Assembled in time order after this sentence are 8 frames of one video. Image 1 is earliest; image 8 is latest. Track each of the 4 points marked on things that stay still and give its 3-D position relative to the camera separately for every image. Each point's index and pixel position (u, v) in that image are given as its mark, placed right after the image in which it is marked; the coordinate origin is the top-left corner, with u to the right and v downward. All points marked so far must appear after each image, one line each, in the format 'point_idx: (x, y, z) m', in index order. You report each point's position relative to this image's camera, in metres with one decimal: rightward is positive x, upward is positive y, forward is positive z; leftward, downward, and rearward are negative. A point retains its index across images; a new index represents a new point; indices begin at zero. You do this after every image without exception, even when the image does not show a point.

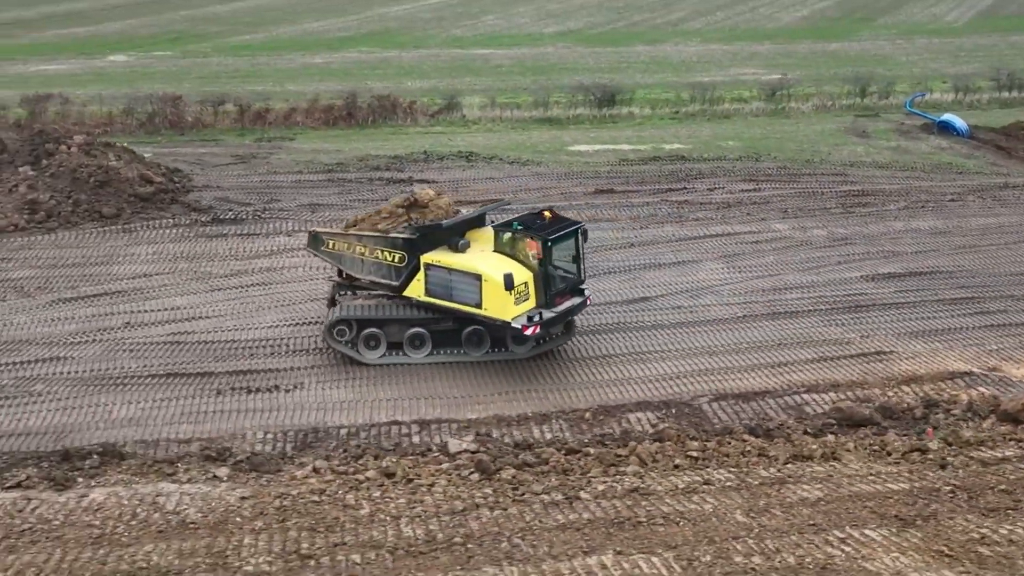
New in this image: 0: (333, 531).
0: (-1.5, -2.1, +7.9) m
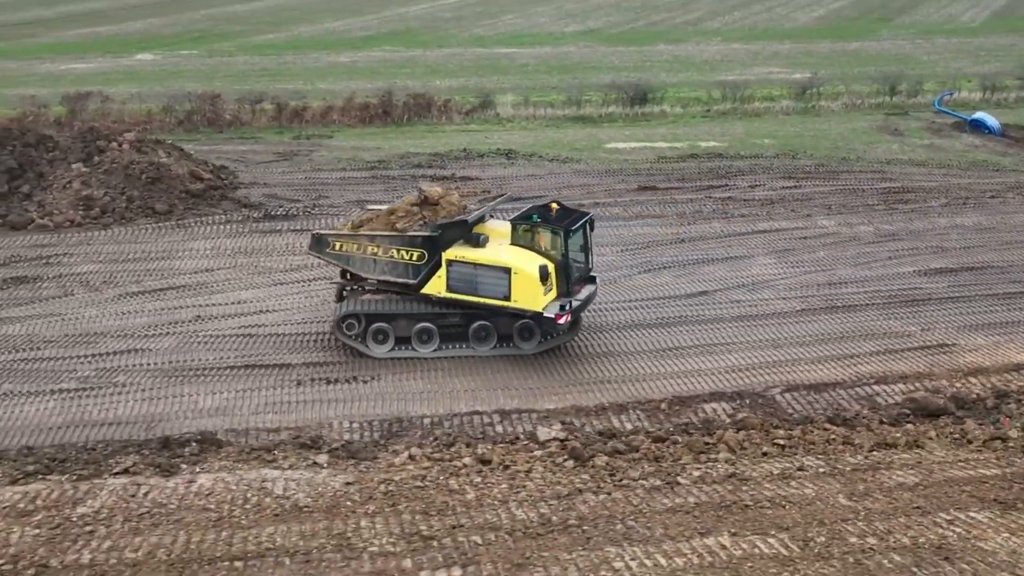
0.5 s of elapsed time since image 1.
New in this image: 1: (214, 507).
0: (-0.6, -2.0, +8.1) m
1: (-2.7, -2.0, +8.5) m
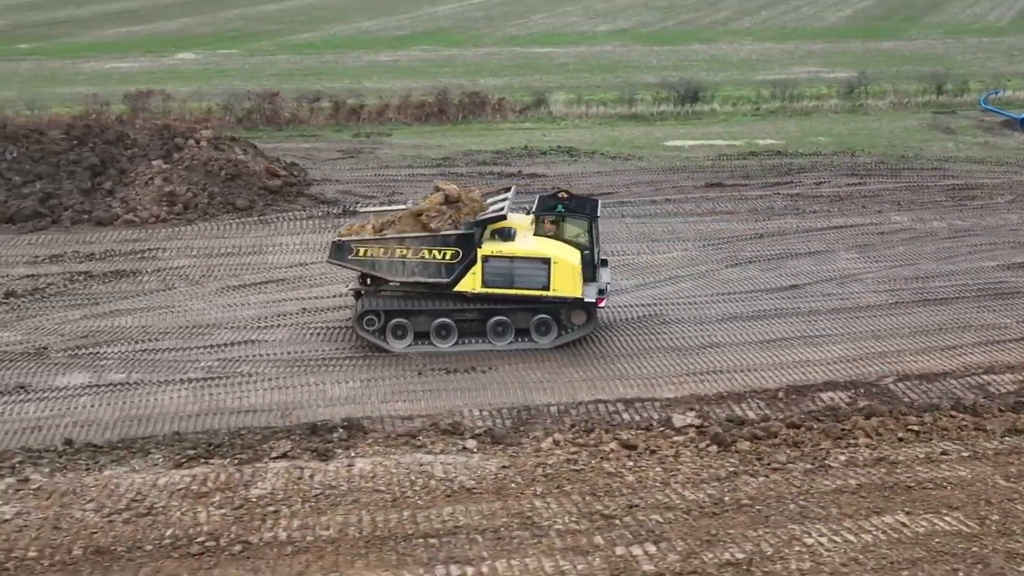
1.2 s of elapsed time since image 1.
0: (+0.9, -1.9, +8.4) m
1: (-1.2, -1.9, +8.7) m
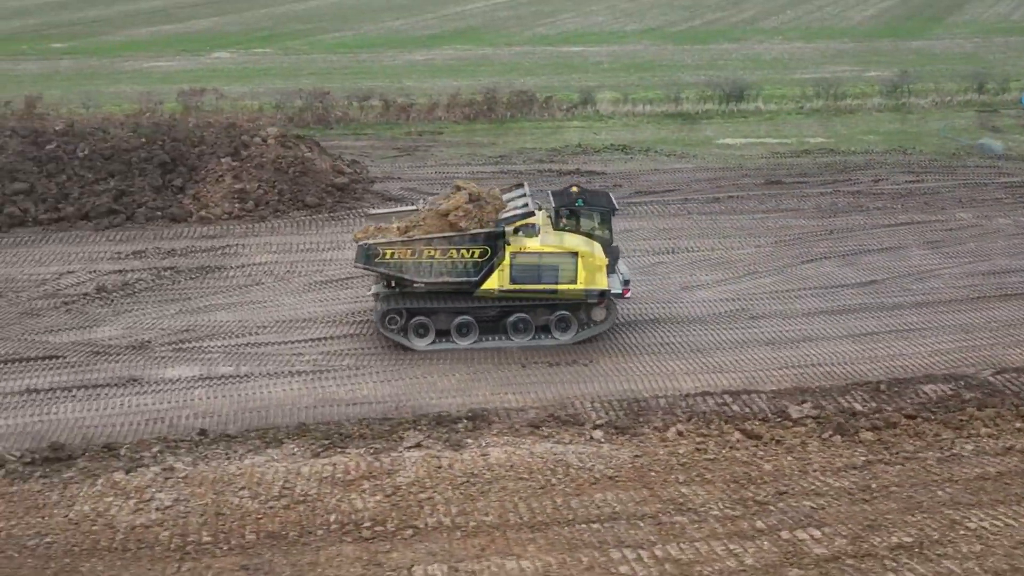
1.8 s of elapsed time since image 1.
0: (+2.3, -1.8, +8.6) m
1: (+0.2, -1.8, +8.9) m
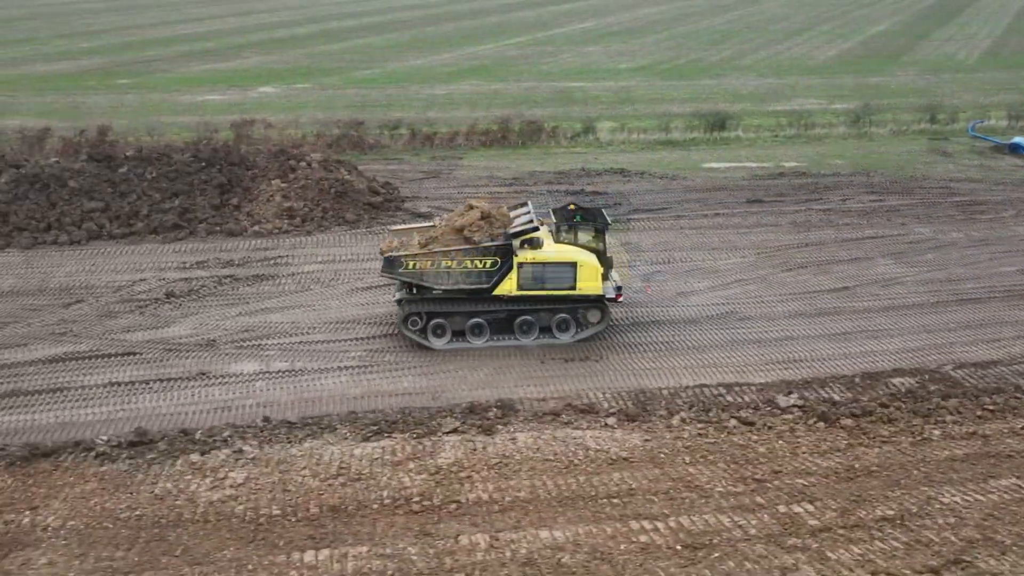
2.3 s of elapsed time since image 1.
0: (+2.5, -1.8, +9.6) m
1: (+0.4, -1.8, +9.9) m
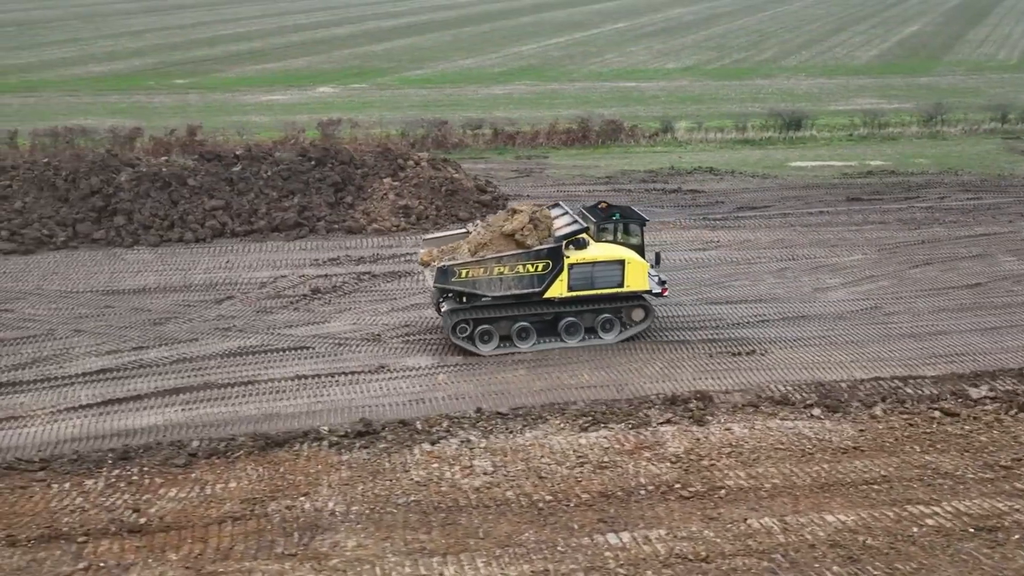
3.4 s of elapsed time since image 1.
0: (+5.1, -1.8, +9.9) m
1: (+3.0, -1.8, +10.1) m
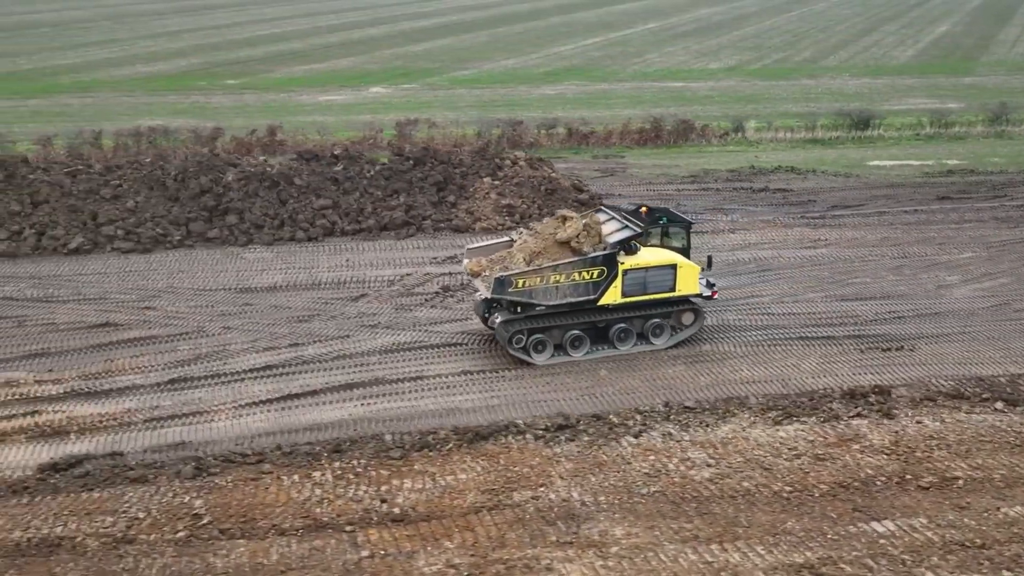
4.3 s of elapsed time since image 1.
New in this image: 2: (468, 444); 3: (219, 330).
0: (+7.5, -1.7, +10.1) m
1: (+5.3, -1.7, +10.3) m
2: (-0.5, -1.8, +10.8) m
3: (-4.8, -0.7, +15.2) m
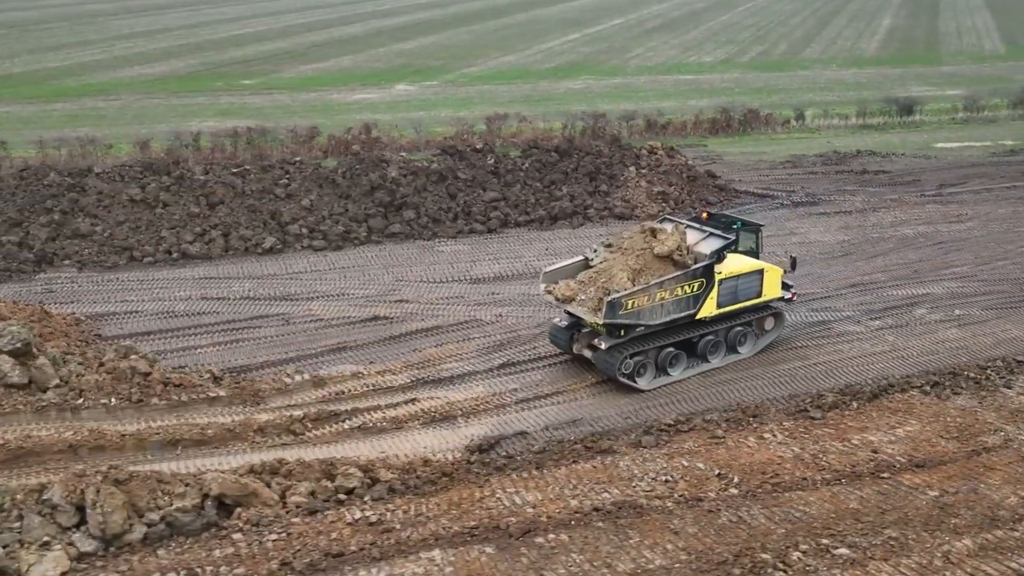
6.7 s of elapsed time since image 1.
0: (+12.5, -1.0, +11.9) m
1: (+10.3, -1.1, +11.9) m
2: (+4.5, -1.4, +11.7) m
3: (-0.3, -0.5, +15.6) m
